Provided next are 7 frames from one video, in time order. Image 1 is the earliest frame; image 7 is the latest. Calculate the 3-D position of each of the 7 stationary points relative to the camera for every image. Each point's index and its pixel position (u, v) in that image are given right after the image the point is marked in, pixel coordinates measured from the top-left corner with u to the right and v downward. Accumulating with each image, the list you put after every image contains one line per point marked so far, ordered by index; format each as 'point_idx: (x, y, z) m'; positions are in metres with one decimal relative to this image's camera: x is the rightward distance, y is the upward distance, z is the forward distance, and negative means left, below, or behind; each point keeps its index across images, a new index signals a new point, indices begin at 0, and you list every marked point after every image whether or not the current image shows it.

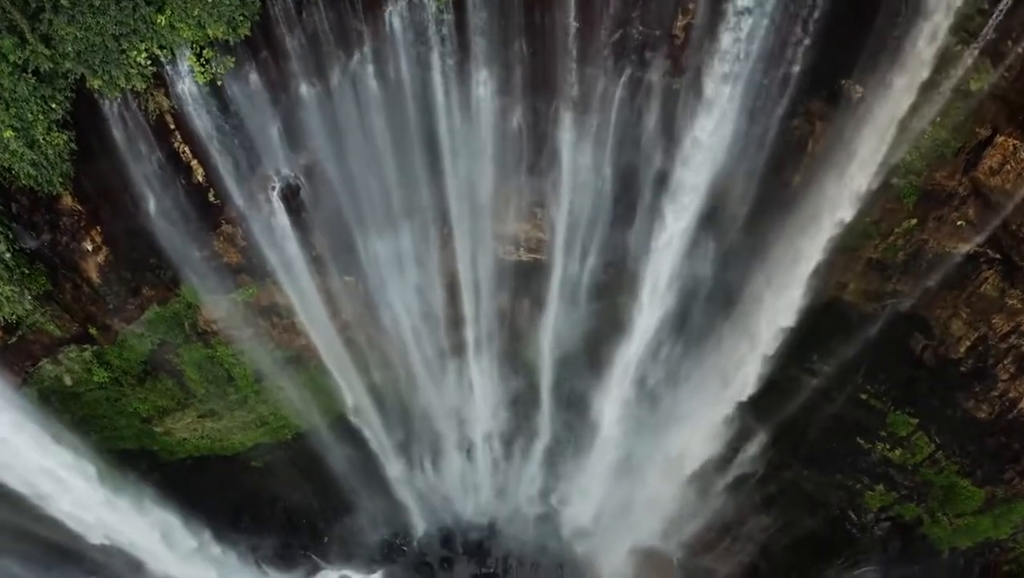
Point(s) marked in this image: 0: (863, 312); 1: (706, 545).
0: (+4.4, -0.3, +9.4) m
1: (+3.1, -4.1, +12.0) m
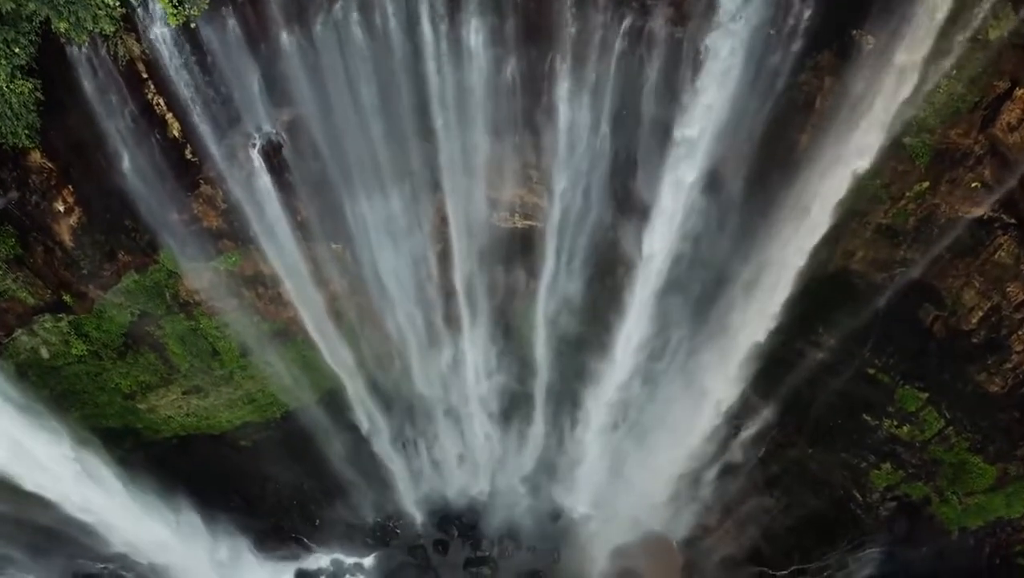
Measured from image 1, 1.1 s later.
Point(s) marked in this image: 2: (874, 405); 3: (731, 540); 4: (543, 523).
0: (+4.3, +0.1, +9.1) m
1: (+3.0, -3.7, +11.7) m
2: (+4.8, -1.5, +9.8) m
3: (+3.4, -3.9, +11.6) m
4: (+0.5, -3.7, +11.9) m
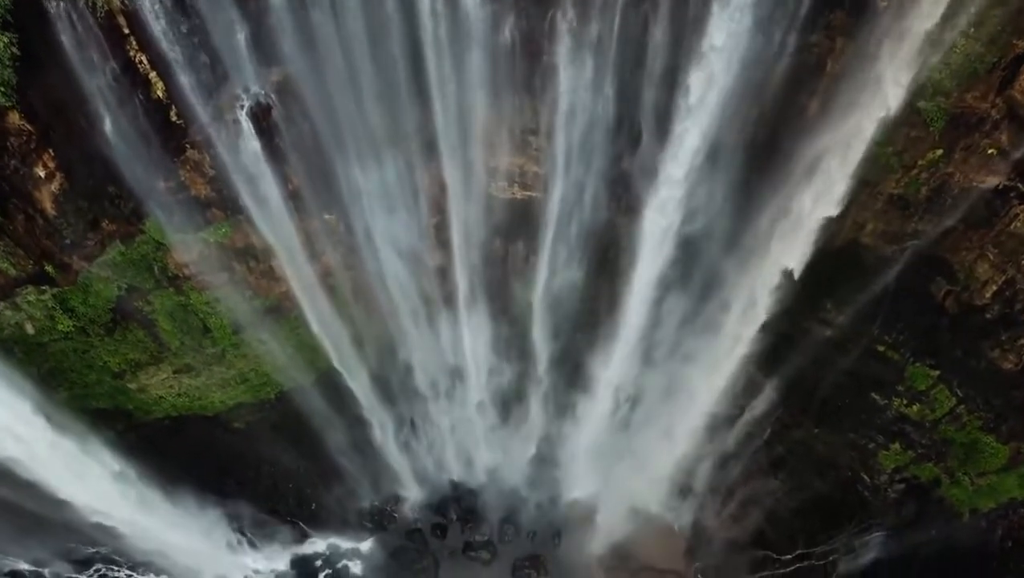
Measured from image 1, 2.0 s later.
0: (+4.3, +0.4, +8.8) m
1: (+3.0, -3.4, +11.4) m
2: (+4.8, -1.2, +9.6) m
3: (+3.4, -3.6, +11.4) m
4: (+0.5, -3.4, +11.6) m
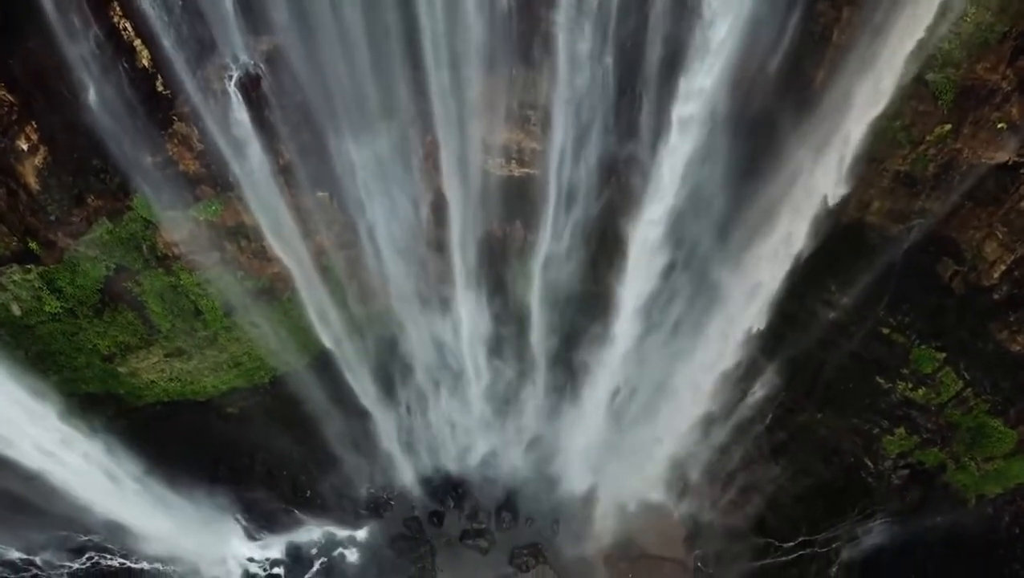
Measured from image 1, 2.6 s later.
0: (+4.3, +0.6, +8.6) m
1: (+3.0, -3.1, +11.3) m
2: (+4.7, -1.0, +9.4) m
3: (+3.3, -3.3, +11.2) m
4: (+0.5, -3.1, +11.4) m
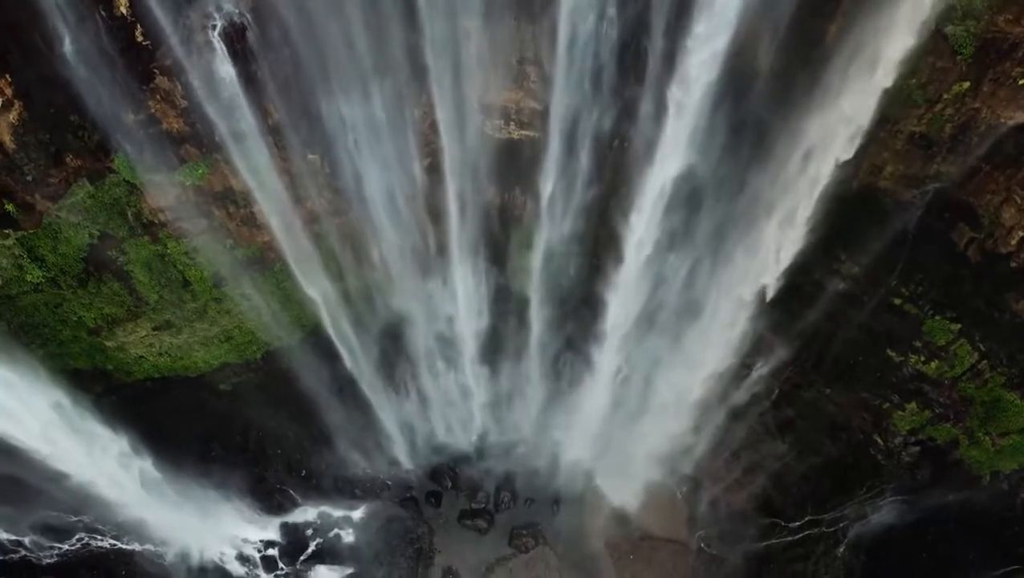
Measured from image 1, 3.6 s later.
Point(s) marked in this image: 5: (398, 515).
0: (+4.3, +1.0, +8.3) m
1: (+3.0, -2.7, +11.0) m
2: (+4.7, -0.6, +9.1) m
3: (+3.3, -3.0, +11.0) m
4: (+0.4, -2.8, +11.2) m
5: (-1.7, -3.3, +10.9) m
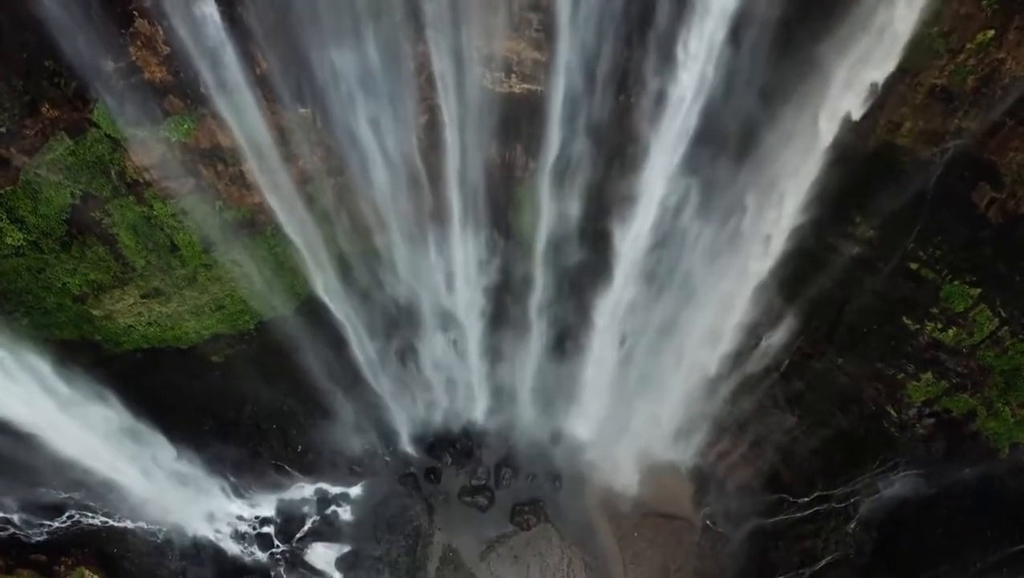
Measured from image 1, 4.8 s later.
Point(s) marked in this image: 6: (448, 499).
0: (+4.3, +1.4, +7.9) m
1: (+3.0, -2.3, +10.7) m
2: (+4.7, -0.2, +8.7) m
3: (+3.4, -2.5, +10.6) m
4: (+0.5, -2.3, +10.9) m
5: (-1.6, -2.9, +10.6) m
6: (-0.9, -3.0, +10.6) m
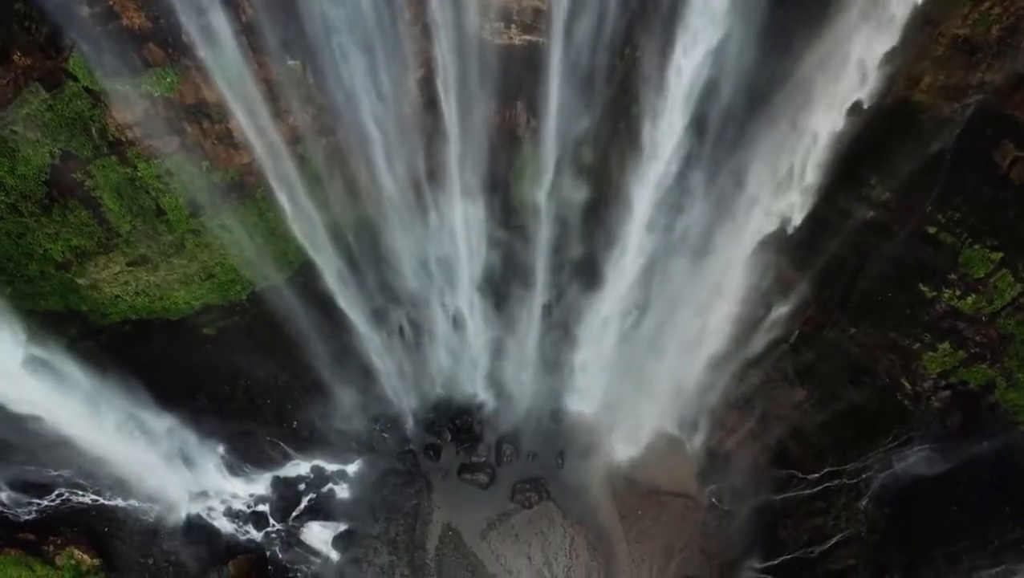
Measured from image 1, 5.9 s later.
0: (+4.3, +1.8, +7.5) m
1: (+3.0, -1.9, +10.3) m
2: (+4.7, +0.2, +8.4) m
3: (+3.4, -2.1, +10.3) m
4: (+0.5, -1.9, +10.5) m
5: (-1.6, -2.5, +10.3) m
6: (-0.9, -2.6, +10.3) m
